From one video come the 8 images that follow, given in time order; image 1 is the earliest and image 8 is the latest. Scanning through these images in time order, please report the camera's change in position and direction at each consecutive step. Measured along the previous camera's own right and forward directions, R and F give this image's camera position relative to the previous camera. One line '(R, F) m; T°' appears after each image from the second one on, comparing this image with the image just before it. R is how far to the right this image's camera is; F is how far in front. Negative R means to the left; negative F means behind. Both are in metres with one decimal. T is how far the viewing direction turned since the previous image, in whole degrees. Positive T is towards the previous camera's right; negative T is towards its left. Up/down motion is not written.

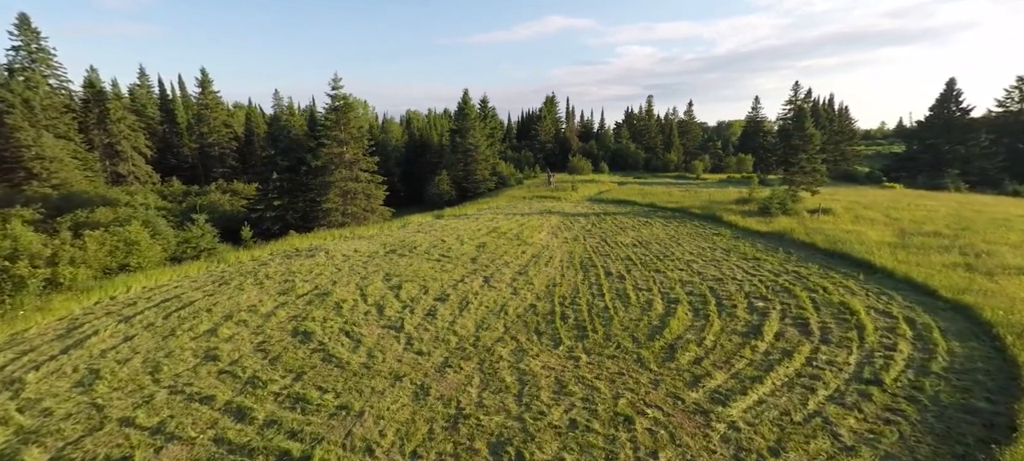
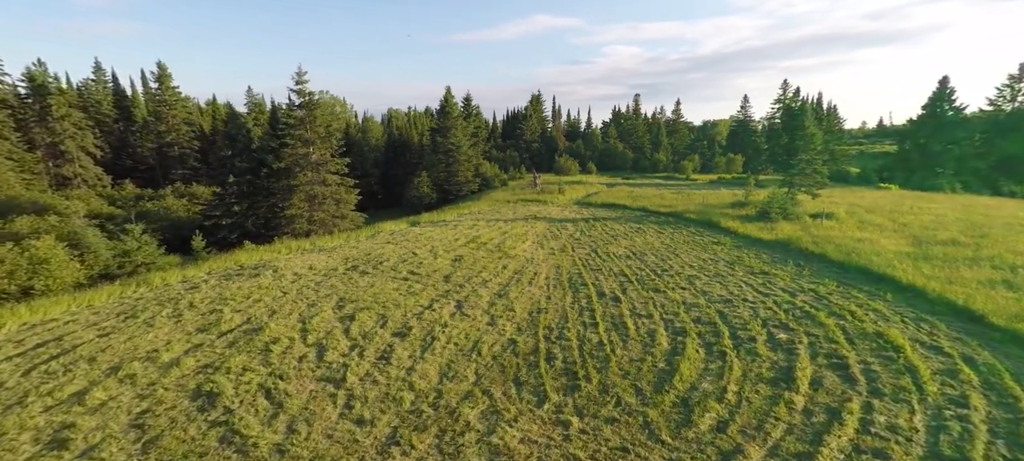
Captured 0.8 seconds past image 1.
(+0.3, +2.2) m; +2°
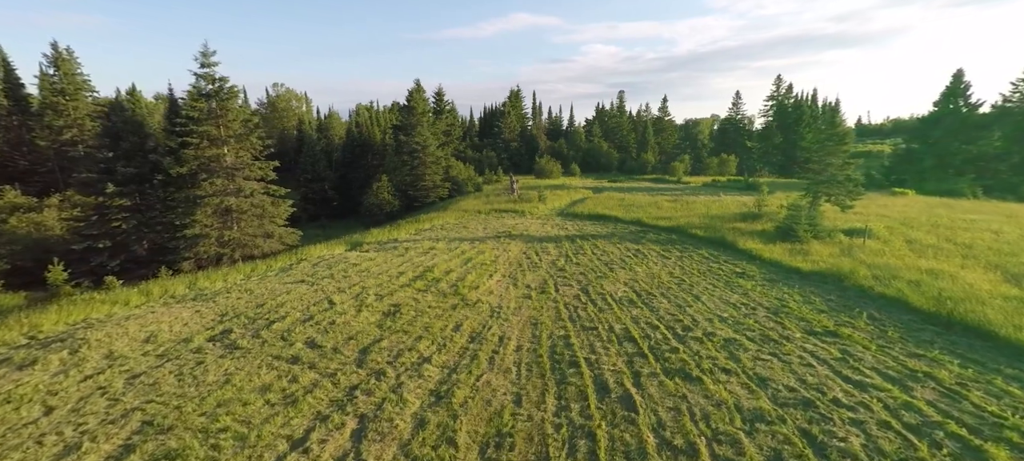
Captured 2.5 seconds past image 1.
(+0.6, +5.3) m; +2°
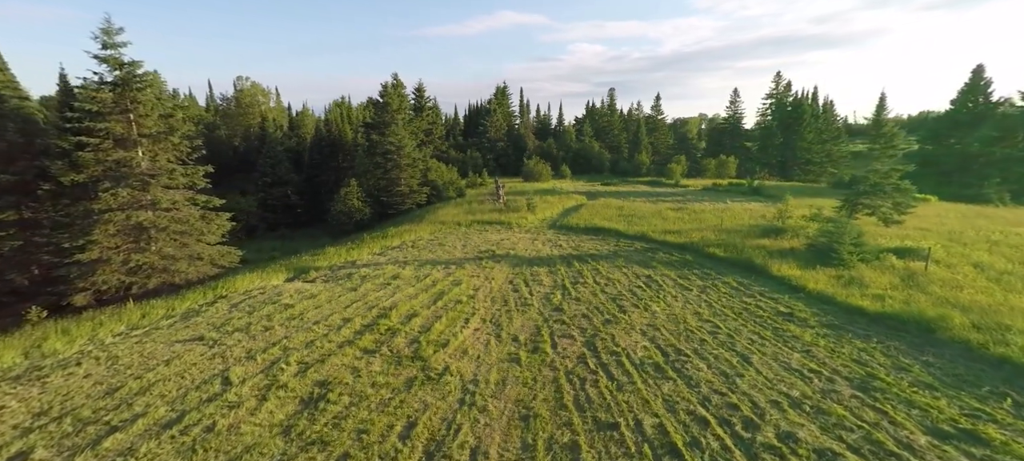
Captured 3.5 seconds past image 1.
(+0.1, +4.0) m; +1°
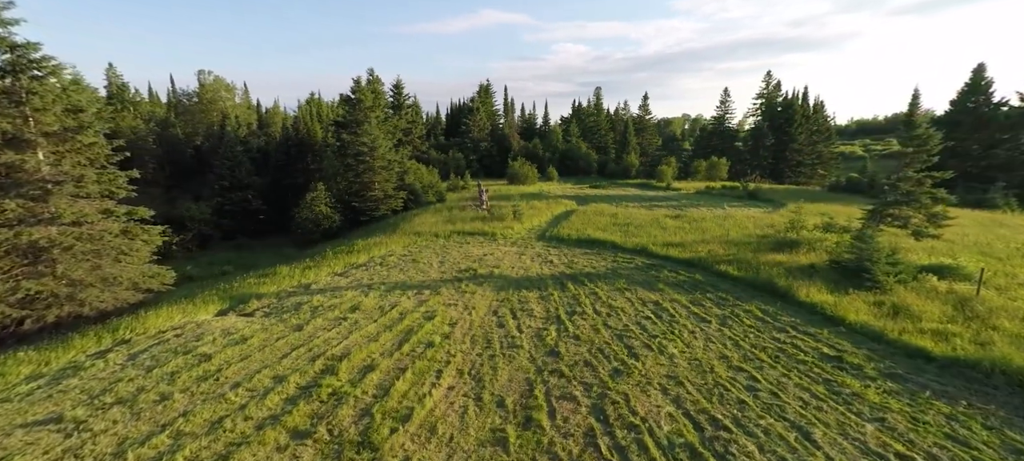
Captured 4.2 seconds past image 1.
(0.0, +2.8) m; +2°
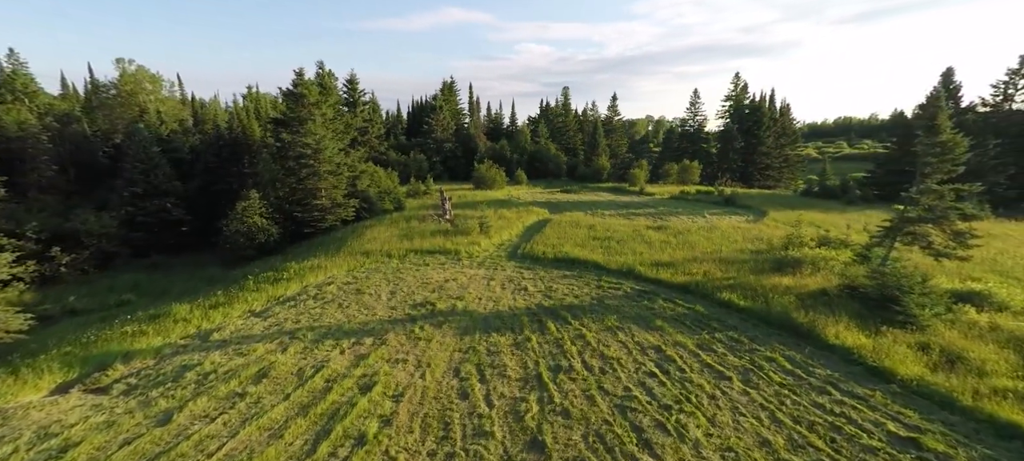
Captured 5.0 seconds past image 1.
(0.0, +3.2) m; +4°
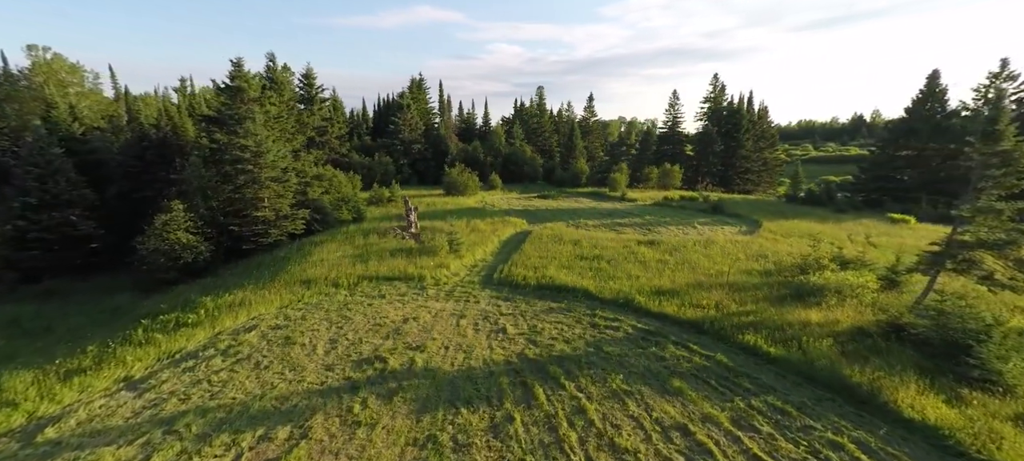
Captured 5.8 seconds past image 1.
(0.0, +3.3) m; +3°
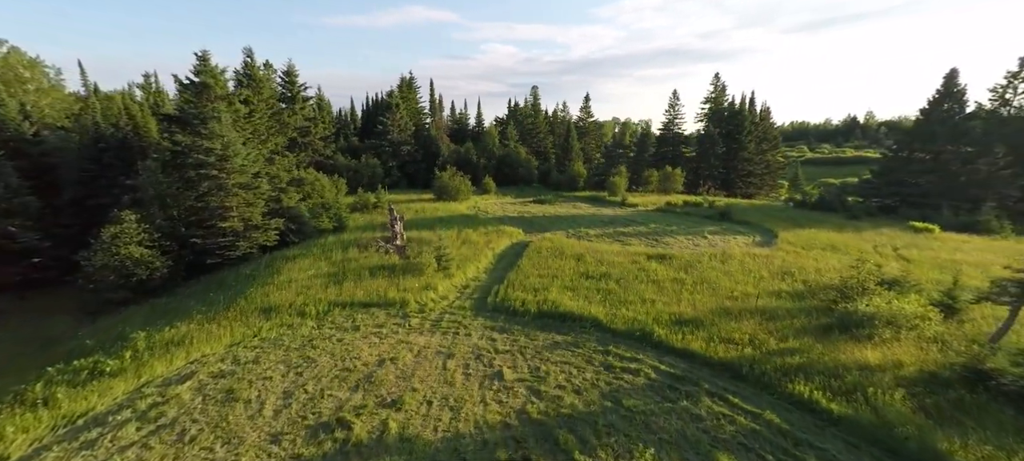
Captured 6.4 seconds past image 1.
(-0.1, +2.4) m; +1°
